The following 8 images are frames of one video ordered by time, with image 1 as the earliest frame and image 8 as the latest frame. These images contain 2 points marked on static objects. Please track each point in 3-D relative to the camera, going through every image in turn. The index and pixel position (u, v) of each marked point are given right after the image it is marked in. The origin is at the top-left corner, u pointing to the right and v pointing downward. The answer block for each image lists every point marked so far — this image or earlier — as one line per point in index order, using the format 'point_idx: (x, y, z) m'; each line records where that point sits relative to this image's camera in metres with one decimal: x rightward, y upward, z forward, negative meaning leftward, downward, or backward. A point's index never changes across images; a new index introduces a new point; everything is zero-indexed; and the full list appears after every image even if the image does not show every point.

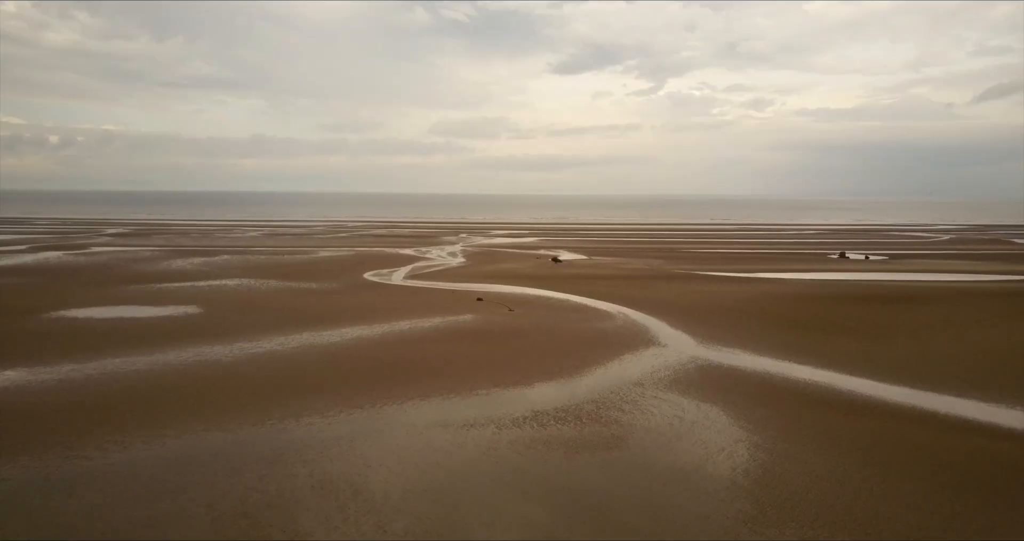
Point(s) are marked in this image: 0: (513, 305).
0: (0.0, -1.2, +18.7) m
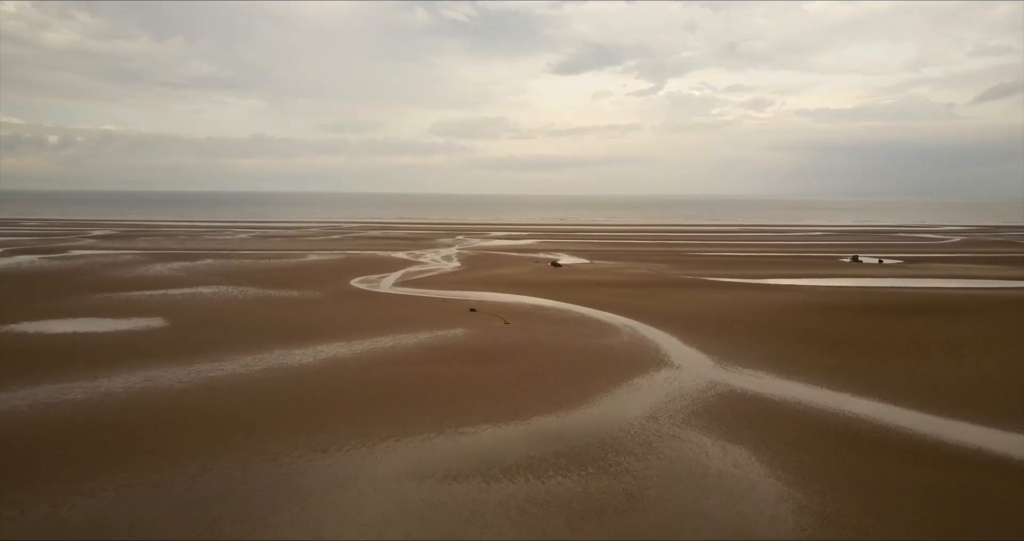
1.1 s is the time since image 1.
0: (-0.1, -1.5, +17.1) m
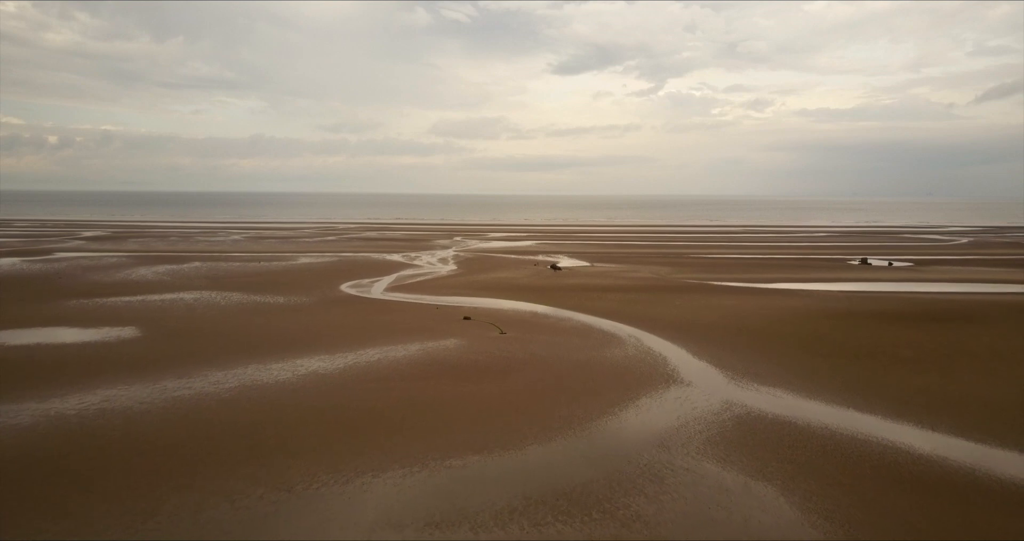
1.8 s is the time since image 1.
0: (-0.2, -1.6, +16.1) m
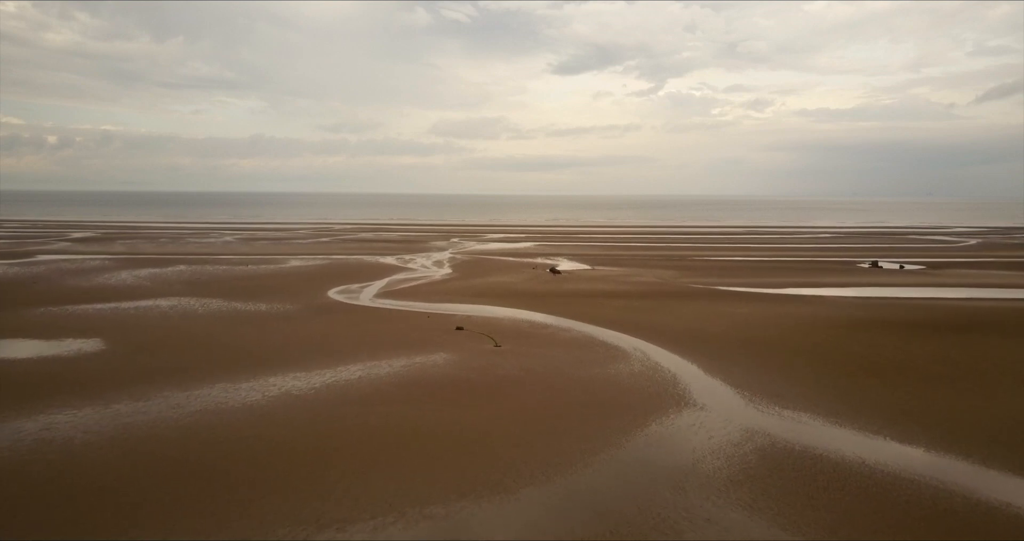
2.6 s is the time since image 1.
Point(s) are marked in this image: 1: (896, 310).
0: (-0.4, -1.8, +14.9) m
1: (+13.4, -1.4, +18.9) m
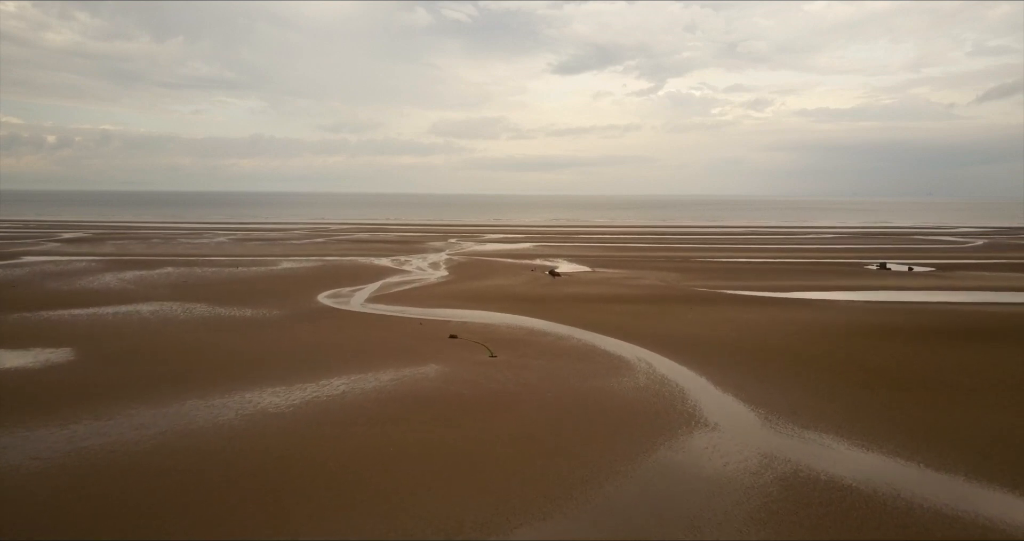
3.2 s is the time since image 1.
0: (-0.5, -2.0, +14.1) m
1: (+13.3, -1.5, +18.0) m
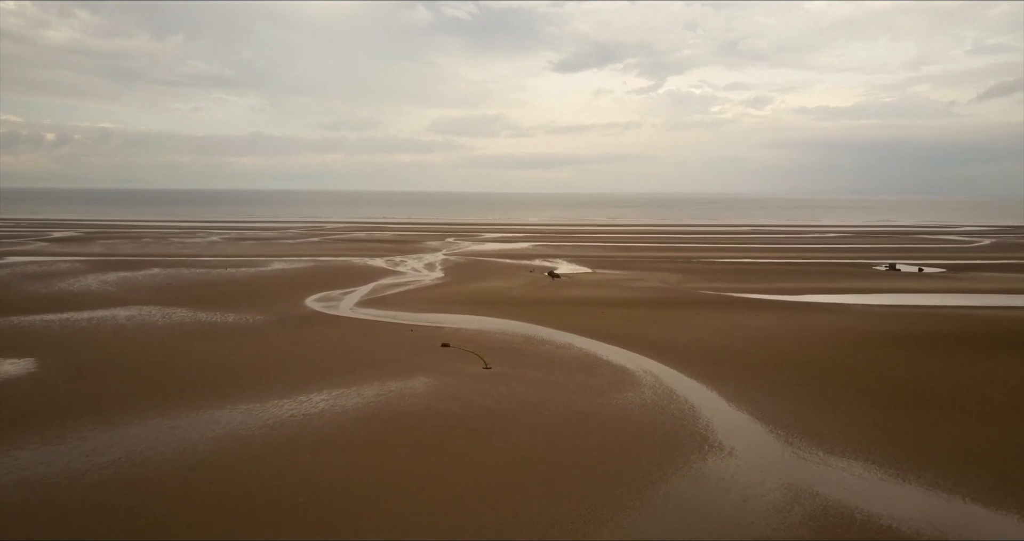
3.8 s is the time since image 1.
0: (-0.6, -2.1, +13.1) m
1: (+13.2, -1.6, +17.1) m
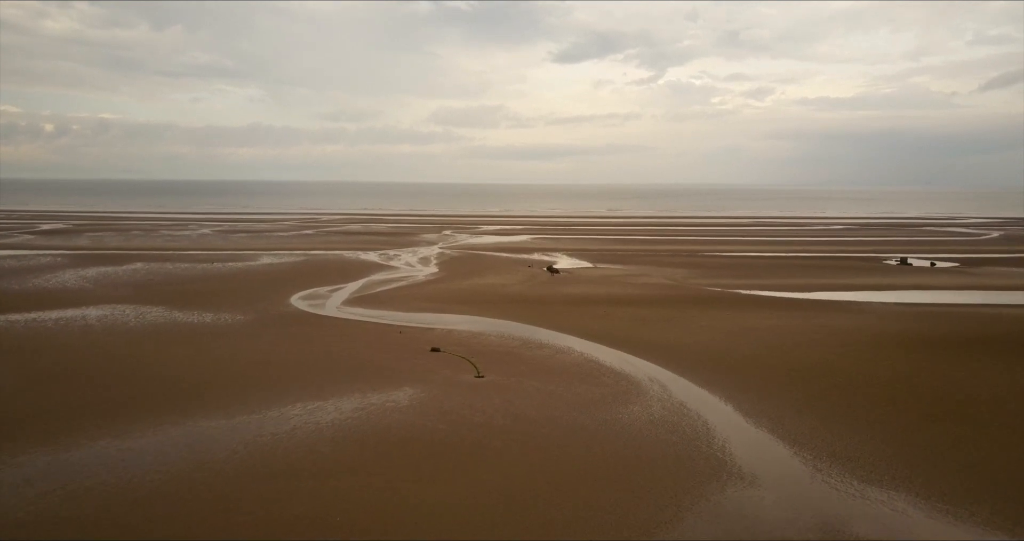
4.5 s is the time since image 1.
0: (-0.7, -2.0, +12.1) m
1: (+13.1, -1.5, +16.1) m
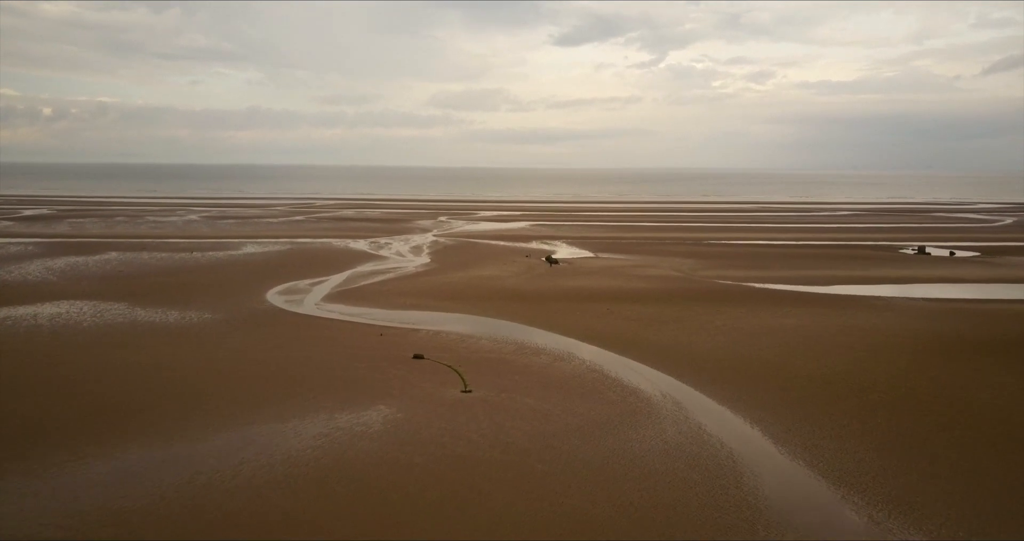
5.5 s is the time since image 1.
0: (-0.8, -2.0, +10.7) m
1: (+13.0, -1.4, +14.6) m
